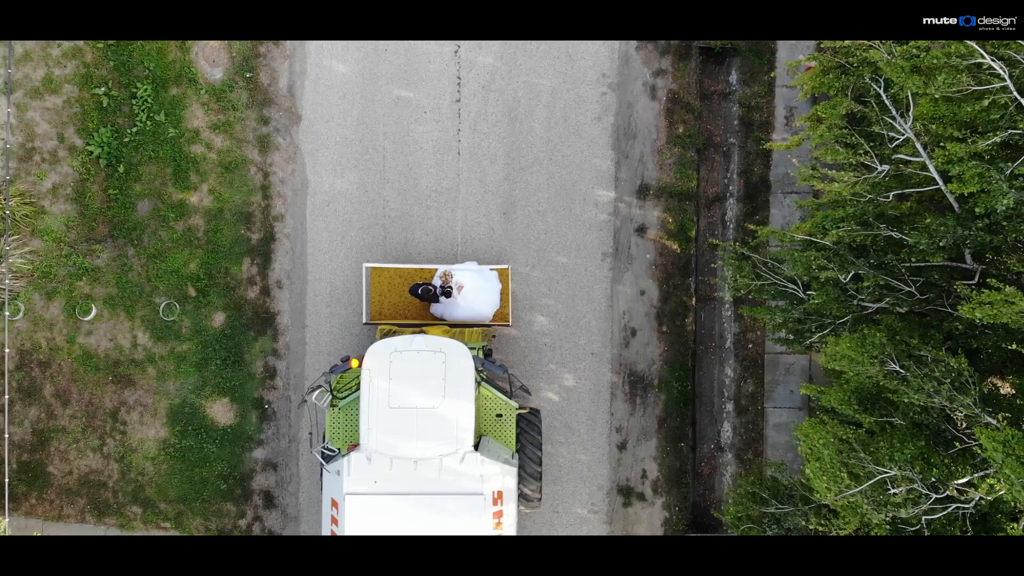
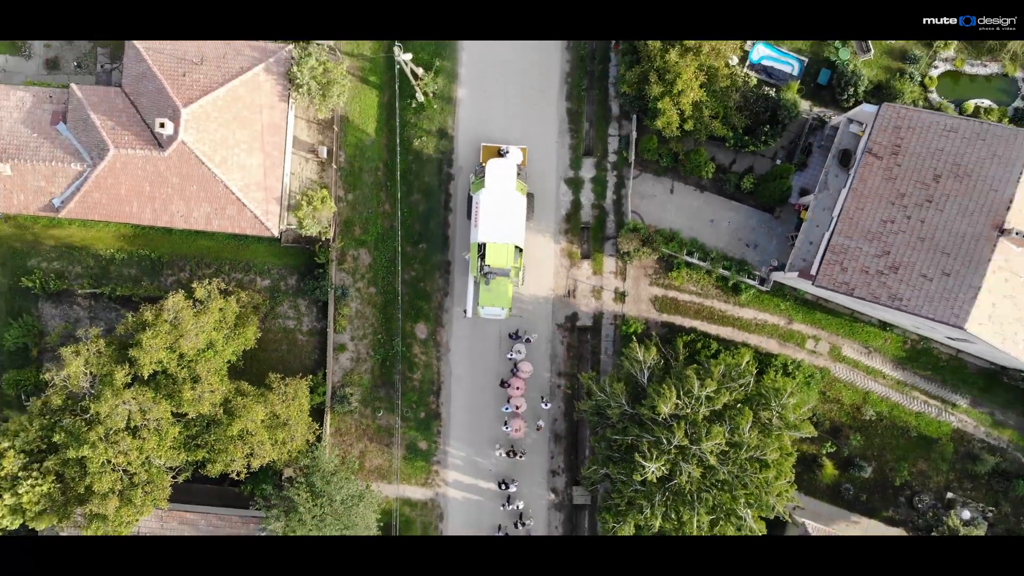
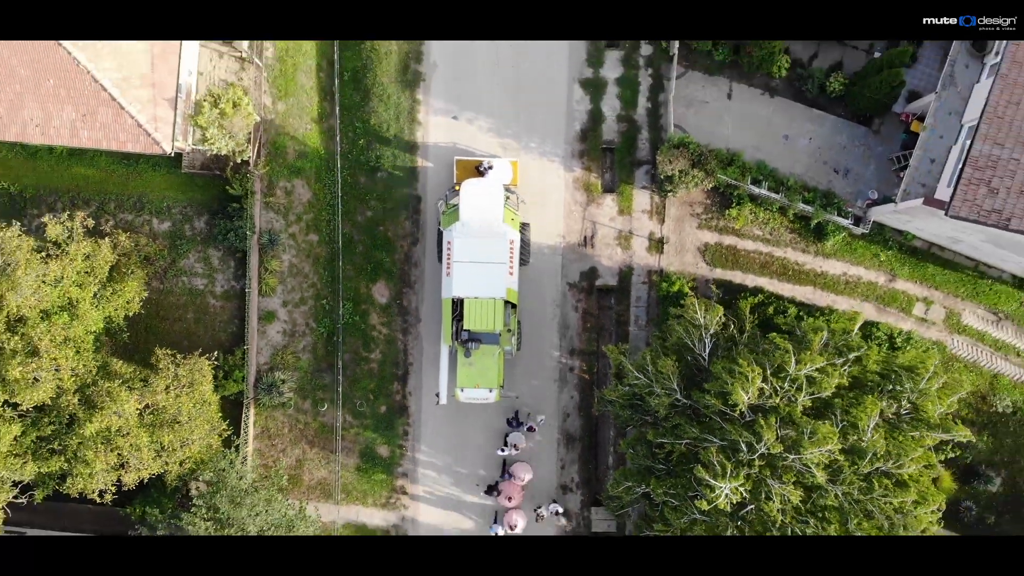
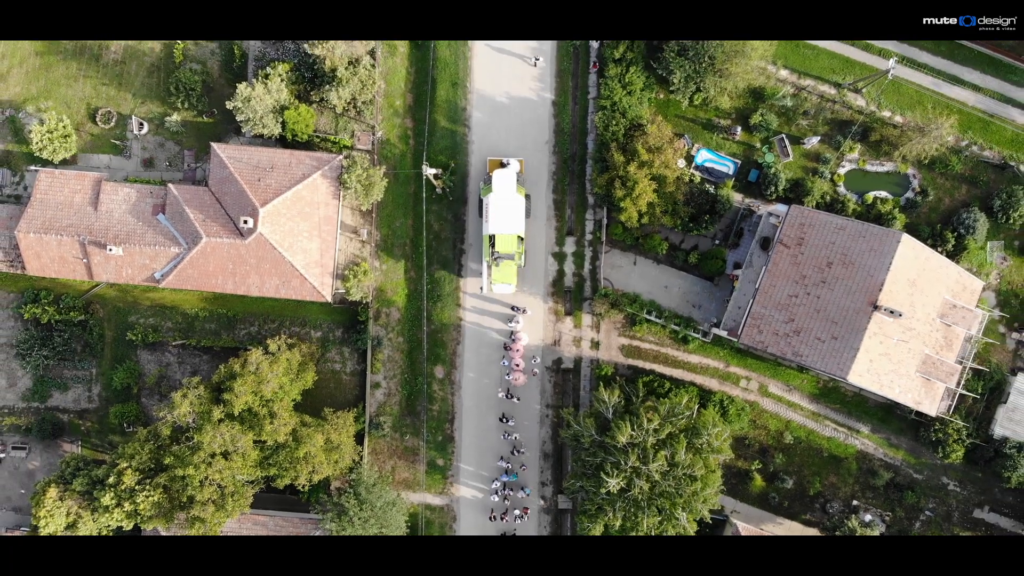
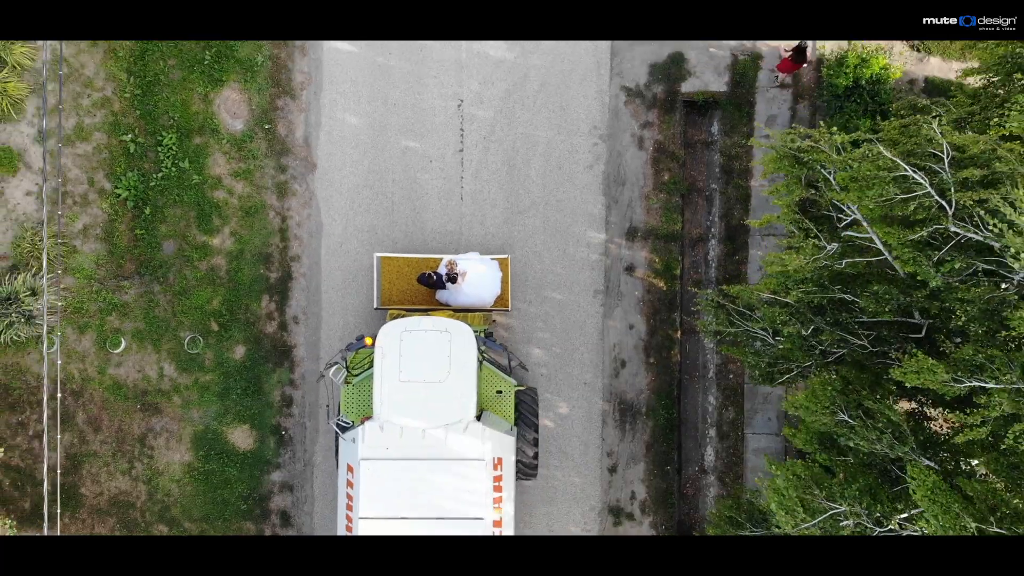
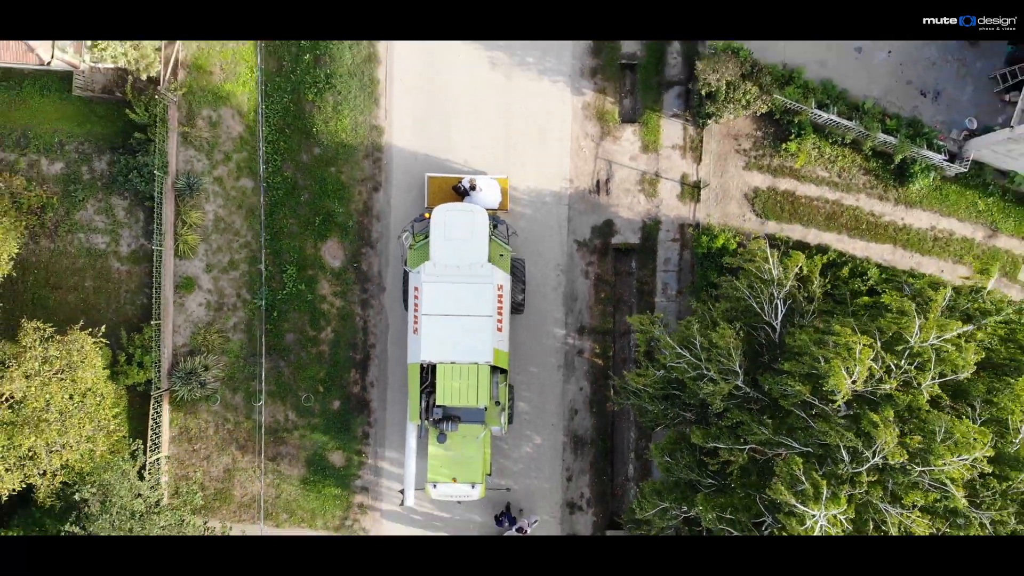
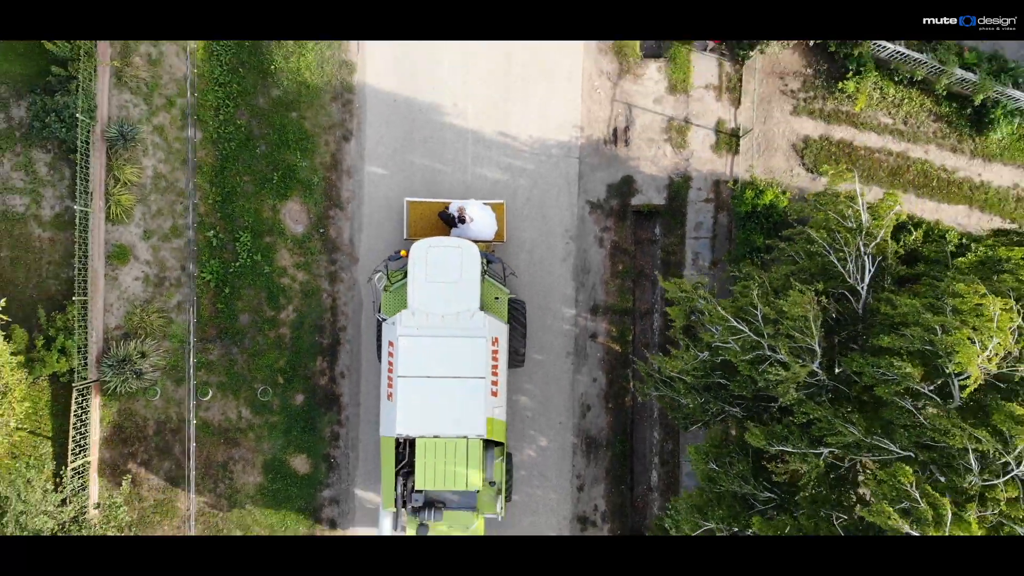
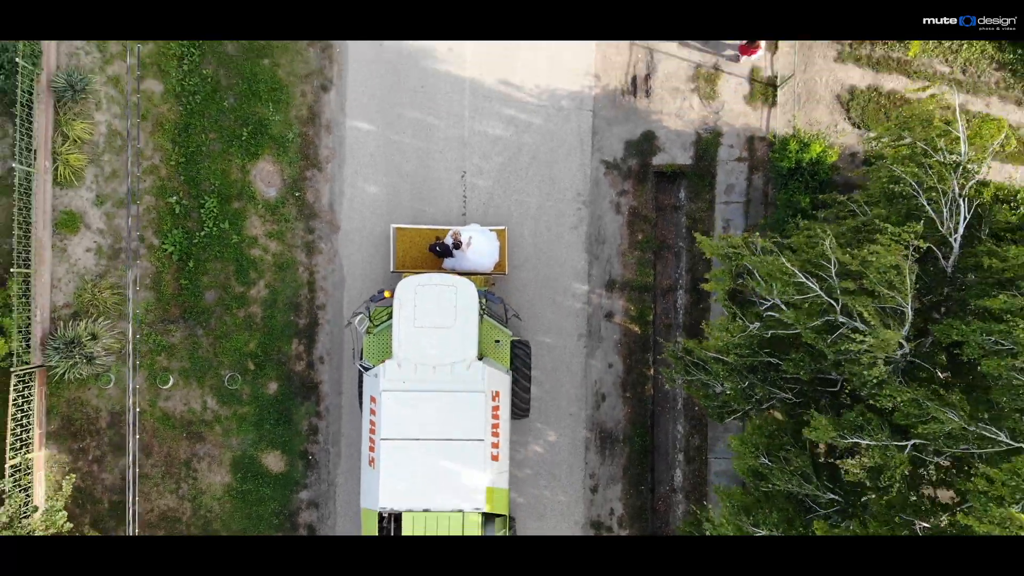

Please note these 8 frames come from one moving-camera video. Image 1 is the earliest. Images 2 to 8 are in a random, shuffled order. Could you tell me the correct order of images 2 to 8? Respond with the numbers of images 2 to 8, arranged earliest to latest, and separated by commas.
5, 8, 7, 6, 3, 2, 4
